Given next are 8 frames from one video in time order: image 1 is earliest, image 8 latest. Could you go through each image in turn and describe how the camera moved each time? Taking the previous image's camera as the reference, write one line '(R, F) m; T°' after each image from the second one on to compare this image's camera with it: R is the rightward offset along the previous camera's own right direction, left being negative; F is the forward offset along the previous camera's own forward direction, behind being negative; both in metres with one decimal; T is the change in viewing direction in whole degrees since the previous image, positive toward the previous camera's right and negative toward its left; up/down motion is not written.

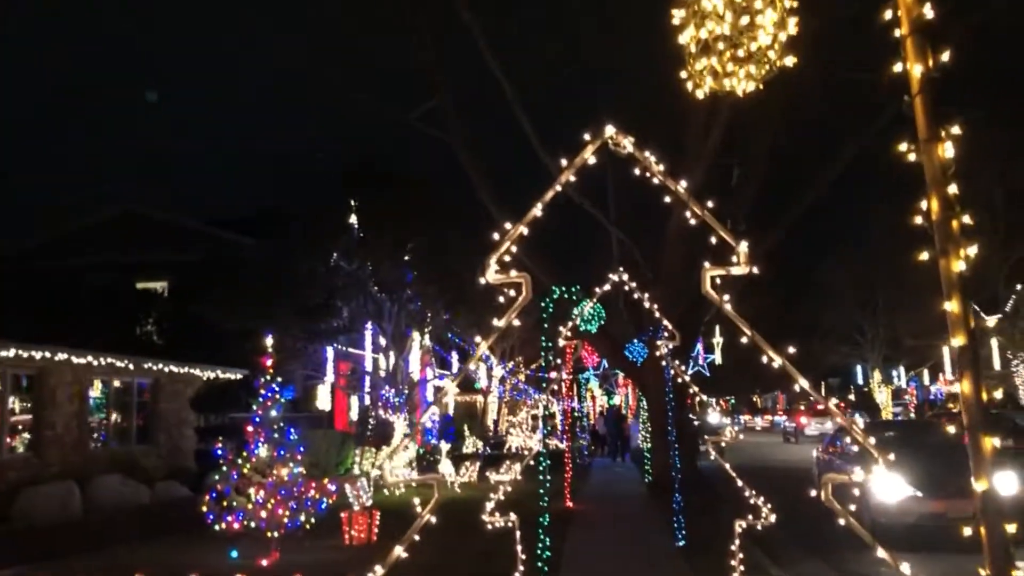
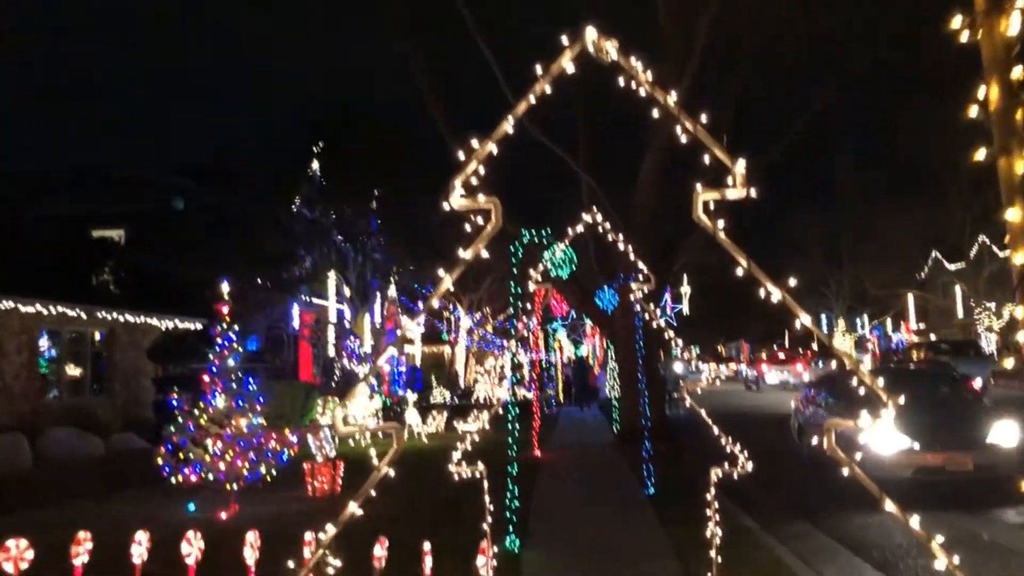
(0.0, +0.4) m; +2°
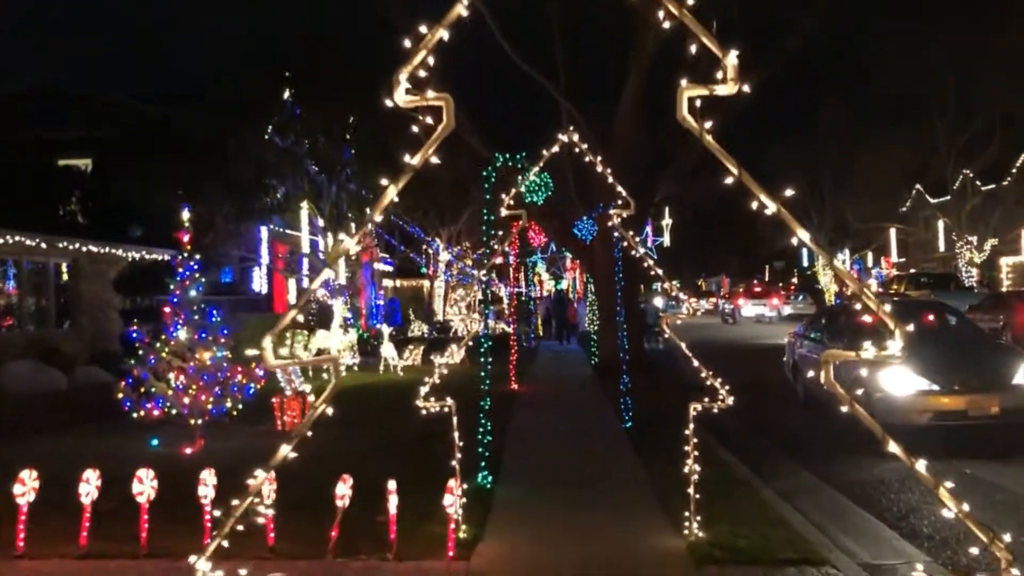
(+0.1, +0.5) m; +1°
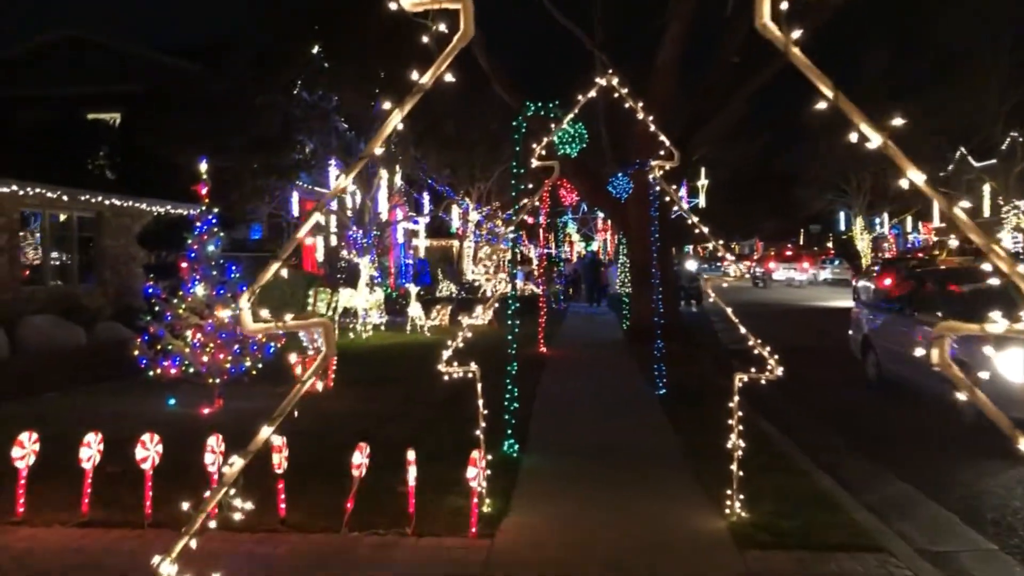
(0.0, +0.6) m; -2°
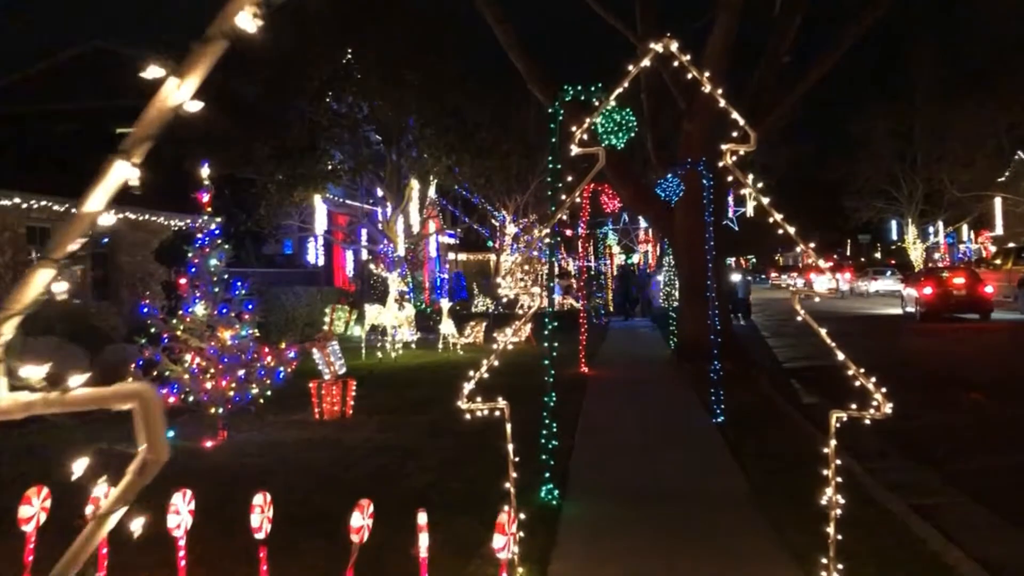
(0.0, +1.3) m; -2°
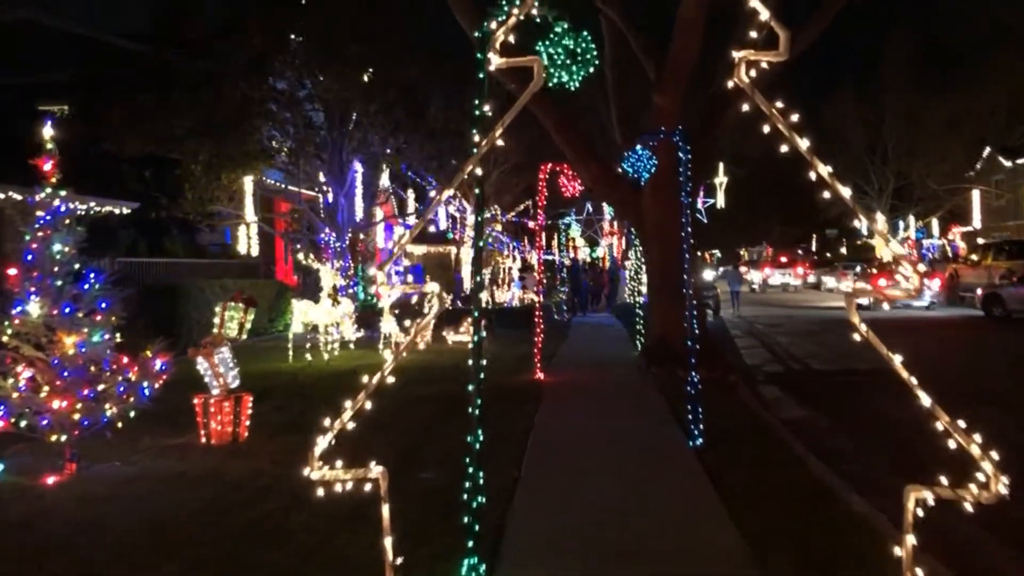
(+0.3, +2.2) m; +2°
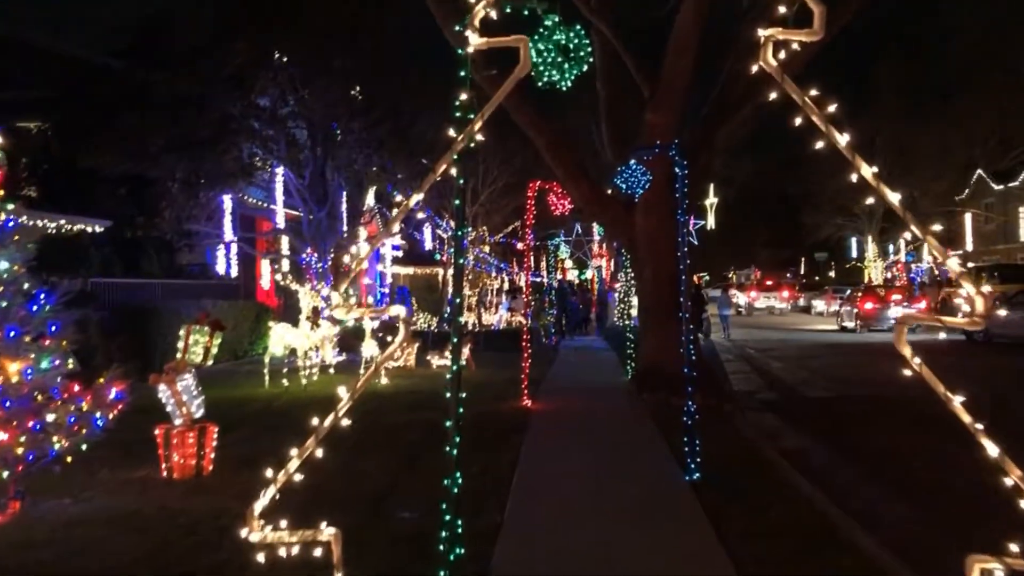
(0.0, +0.6) m; +1°
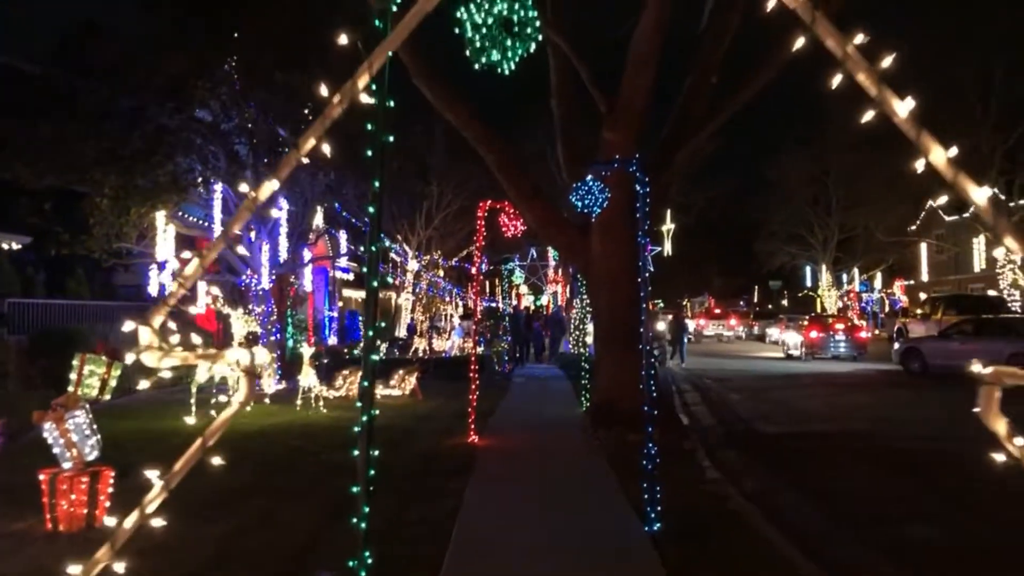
(+0.1, +0.9) m; +3°
